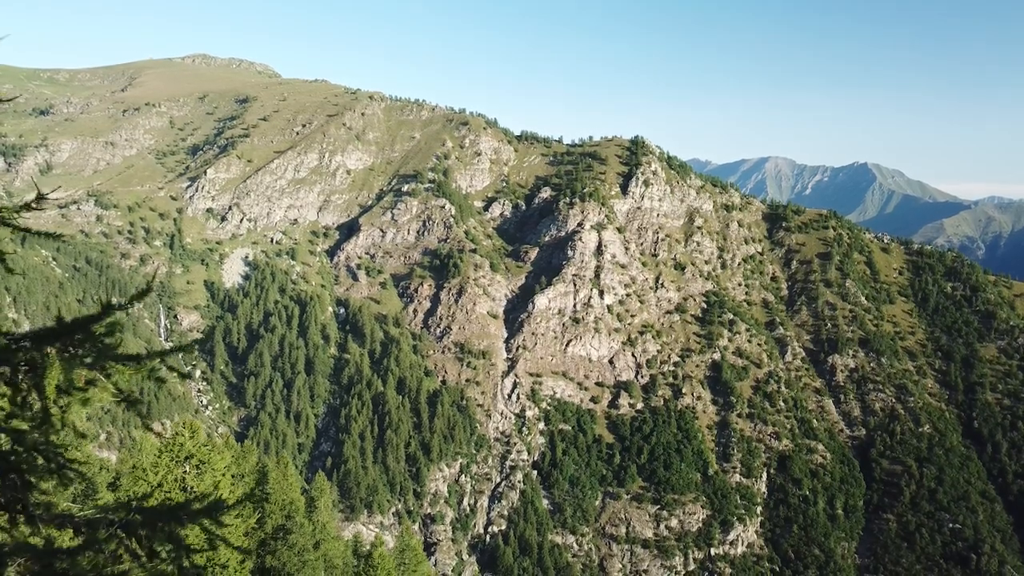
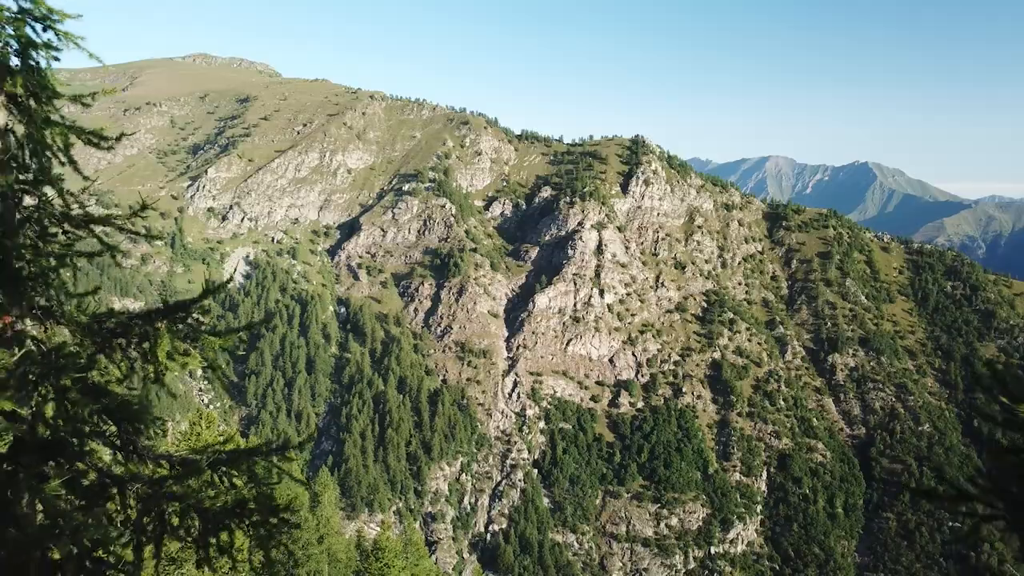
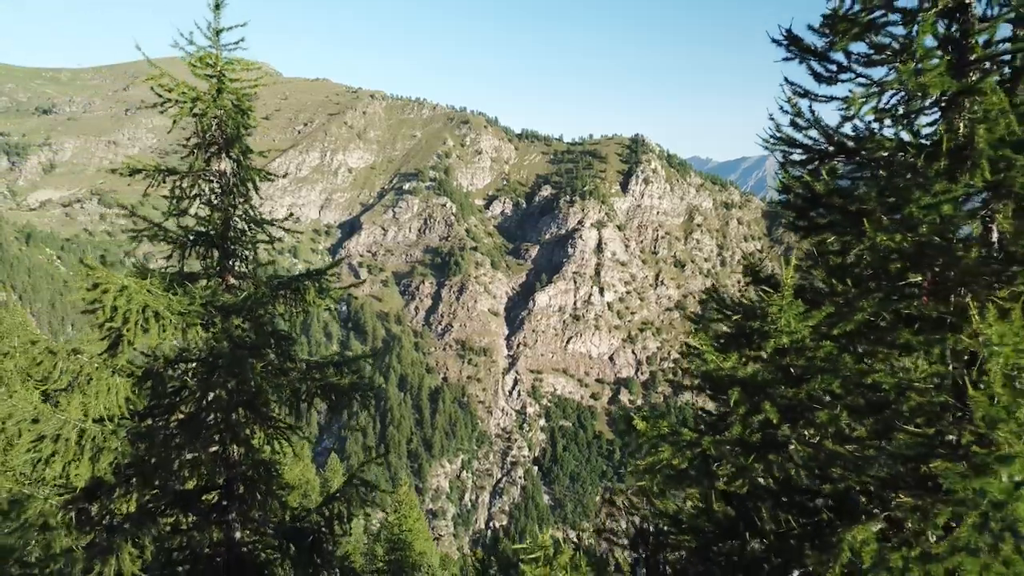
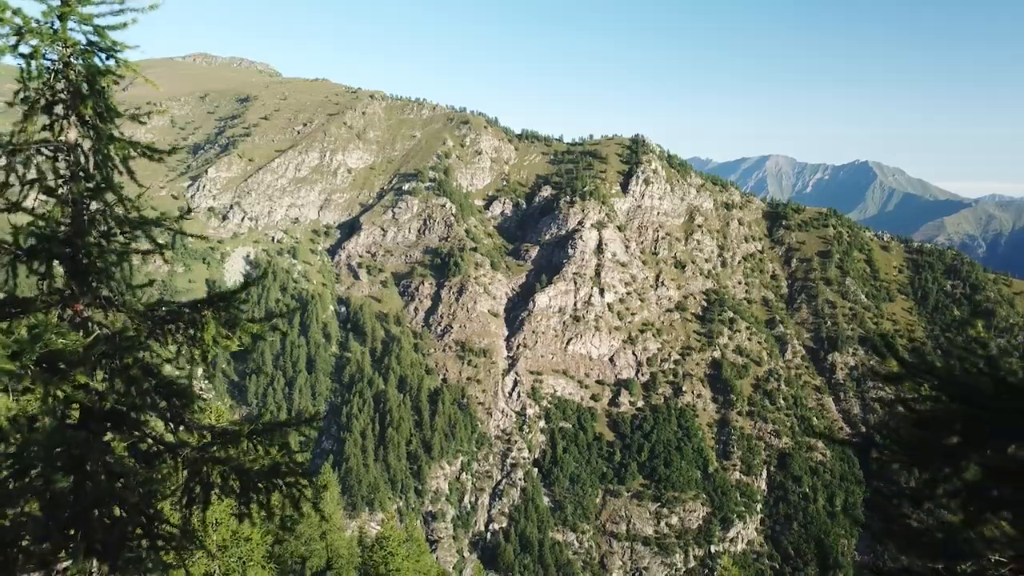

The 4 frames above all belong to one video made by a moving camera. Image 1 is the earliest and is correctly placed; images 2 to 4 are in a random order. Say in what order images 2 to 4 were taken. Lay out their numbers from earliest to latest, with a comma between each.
2, 4, 3
